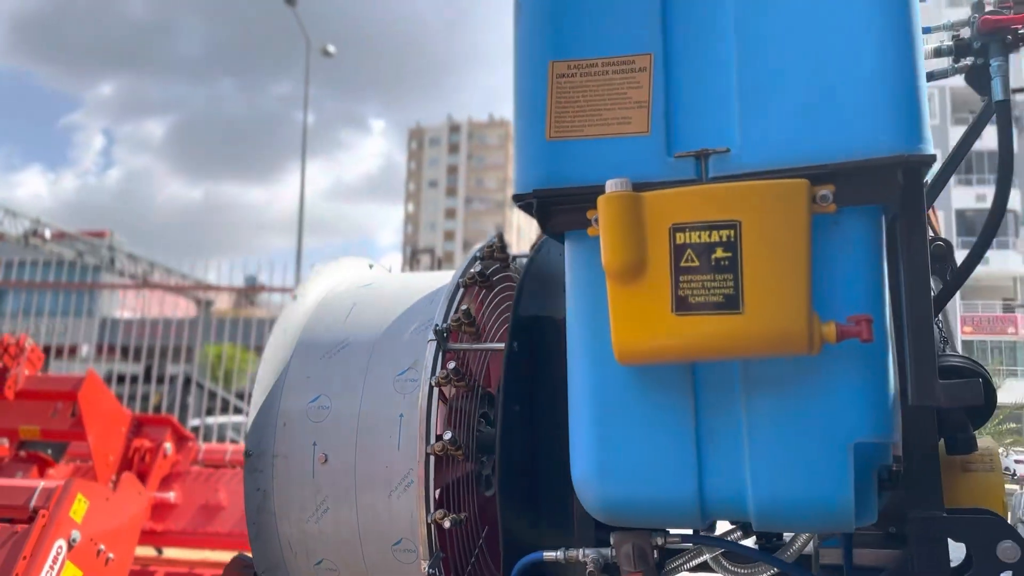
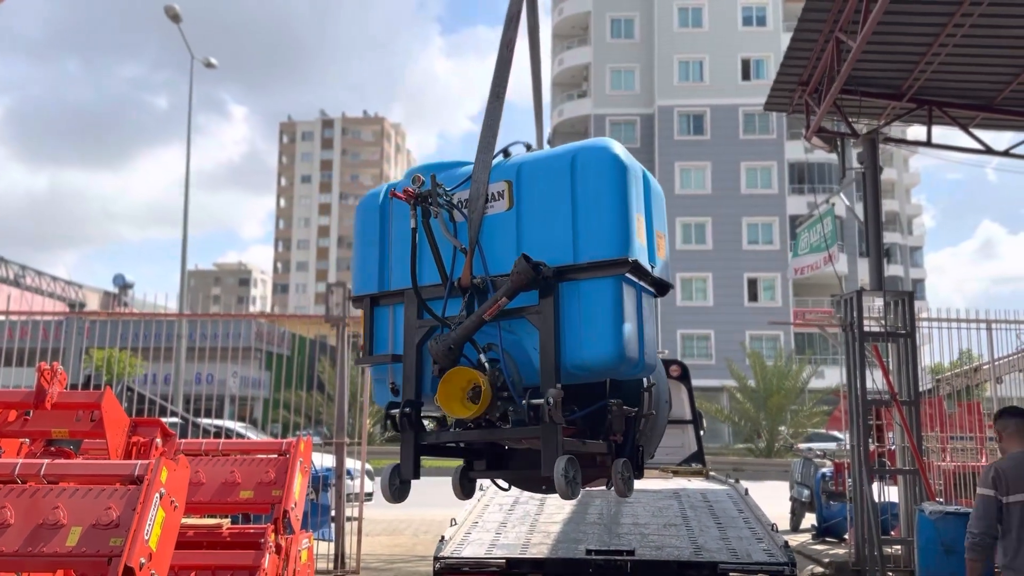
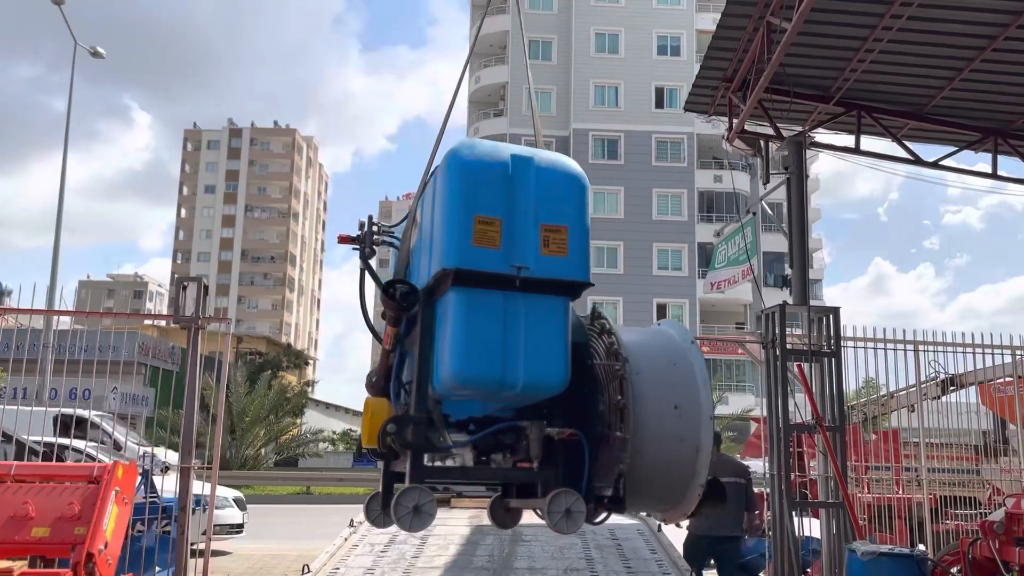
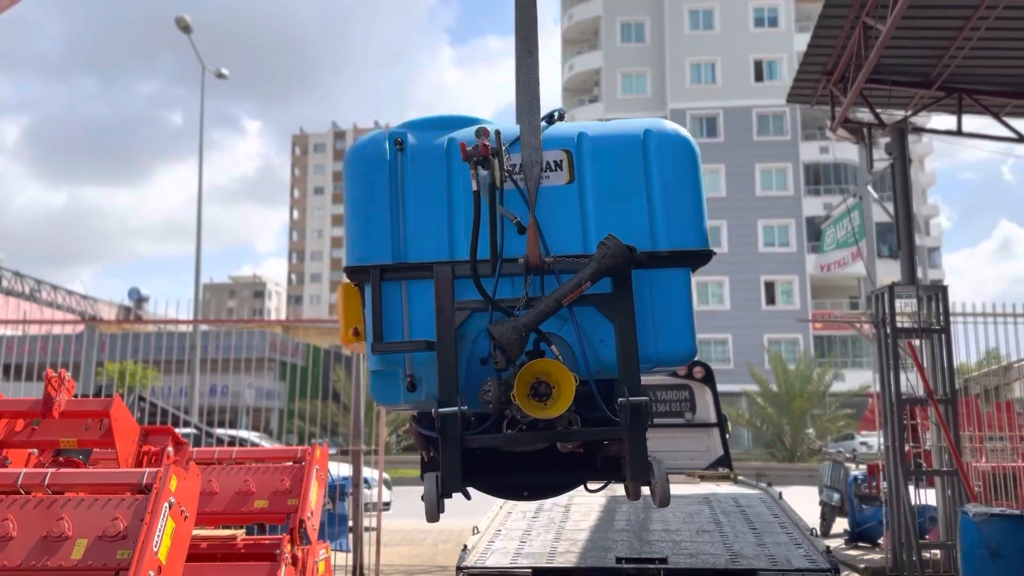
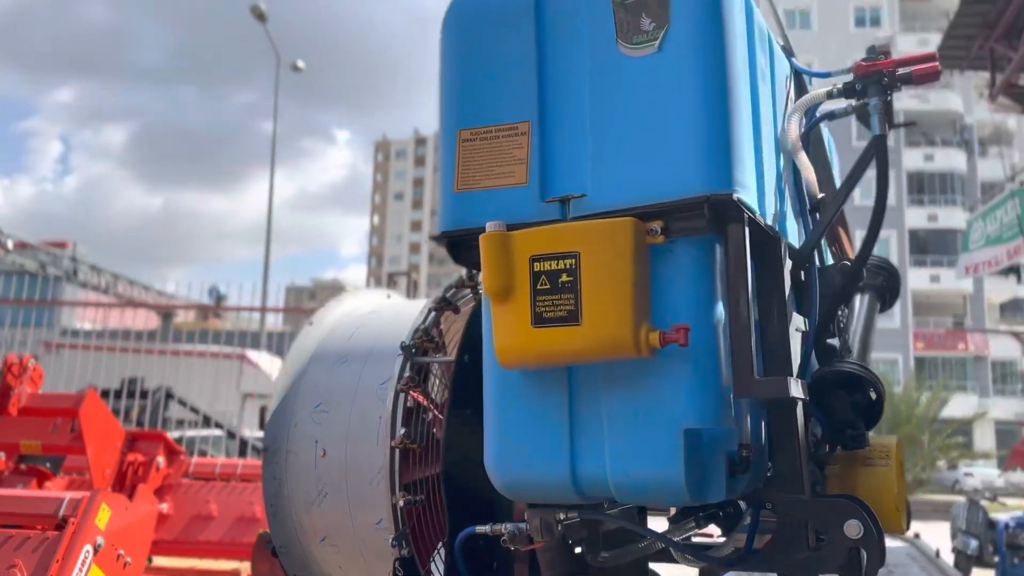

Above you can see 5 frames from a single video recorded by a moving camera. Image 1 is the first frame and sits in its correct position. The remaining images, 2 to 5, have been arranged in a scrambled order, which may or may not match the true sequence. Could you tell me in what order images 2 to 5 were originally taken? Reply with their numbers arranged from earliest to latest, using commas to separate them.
5, 4, 2, 3
